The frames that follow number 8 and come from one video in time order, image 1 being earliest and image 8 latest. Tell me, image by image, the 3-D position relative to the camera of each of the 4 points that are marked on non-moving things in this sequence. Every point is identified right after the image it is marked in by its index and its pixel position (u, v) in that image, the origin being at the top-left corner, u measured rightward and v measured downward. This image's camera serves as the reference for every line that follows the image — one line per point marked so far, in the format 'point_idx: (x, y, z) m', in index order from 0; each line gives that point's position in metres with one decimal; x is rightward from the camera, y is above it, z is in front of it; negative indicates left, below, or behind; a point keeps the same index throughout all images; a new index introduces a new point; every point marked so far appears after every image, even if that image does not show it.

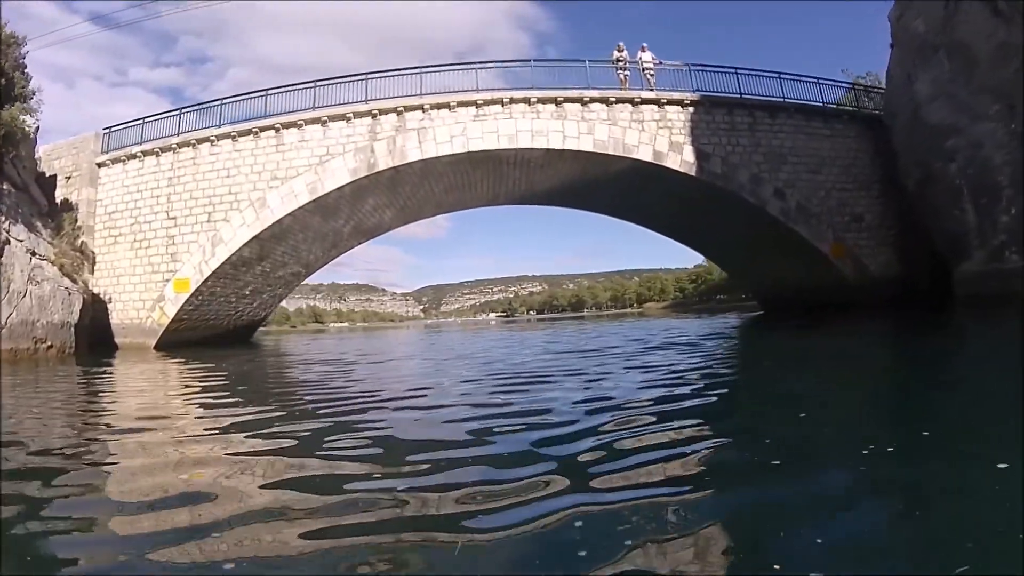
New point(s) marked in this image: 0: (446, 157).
0: (-1.3, +2.6, +12.0) m
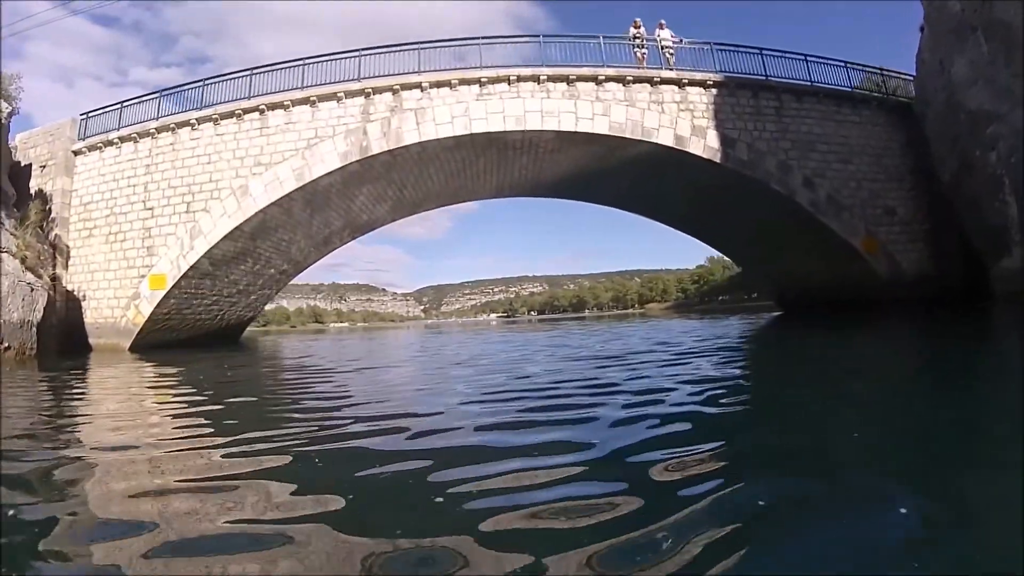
0: (-1.2, +2.7, +10.8) m
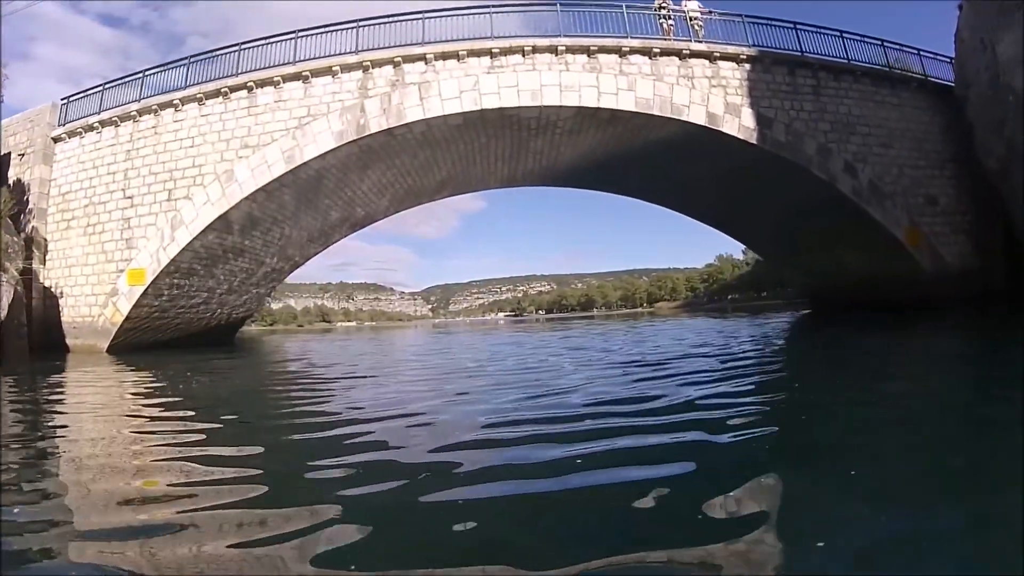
0: (-0.9, +2.8, +9.7) m
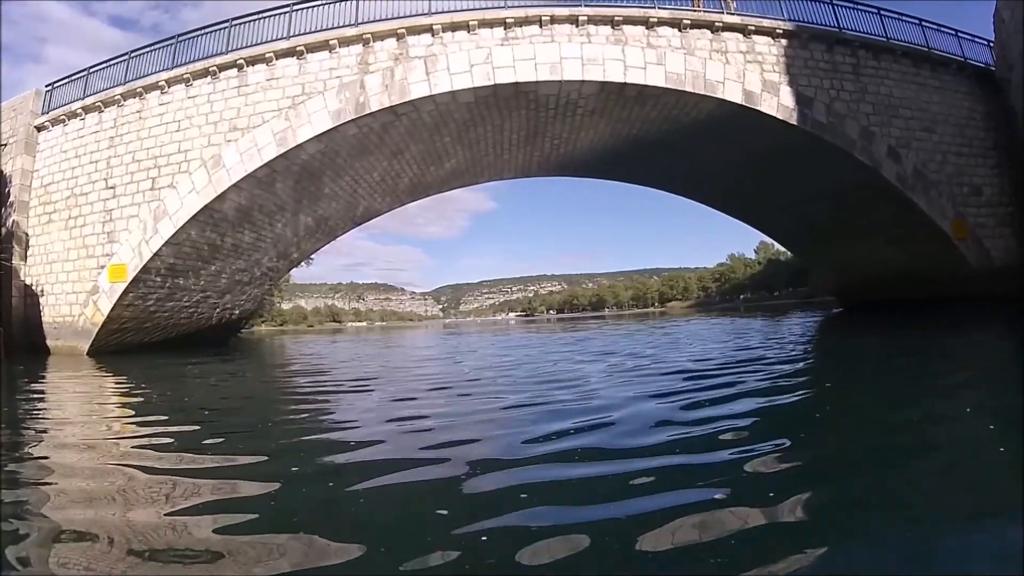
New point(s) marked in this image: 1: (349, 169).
0: (-0.7, +2.8, +8.7) m
1: (-2.8, +2.1, +10.2) m
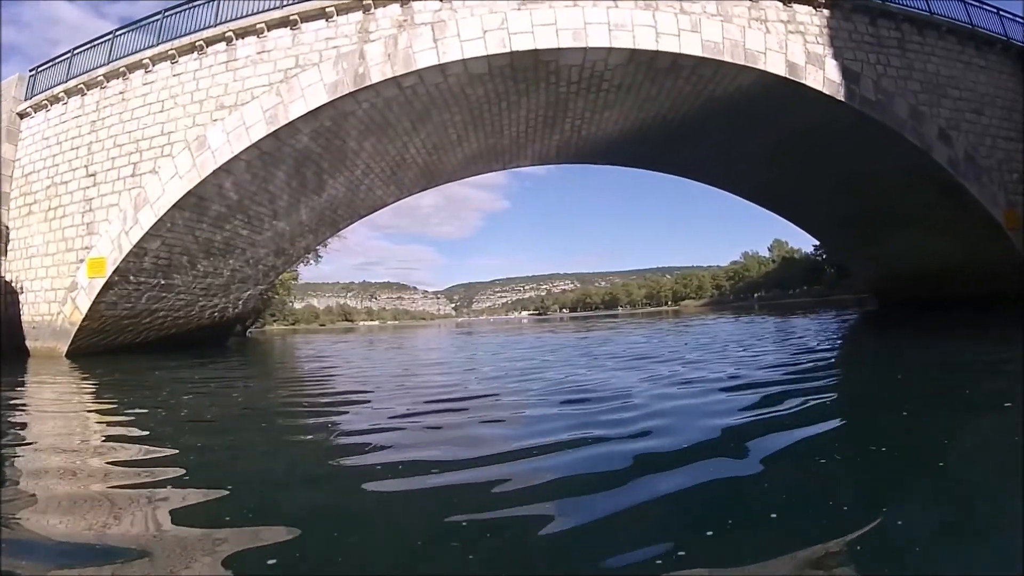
0: (-0.5, +2.9, +7.8) m
1: (-2.6, +2.1, +9.3) m
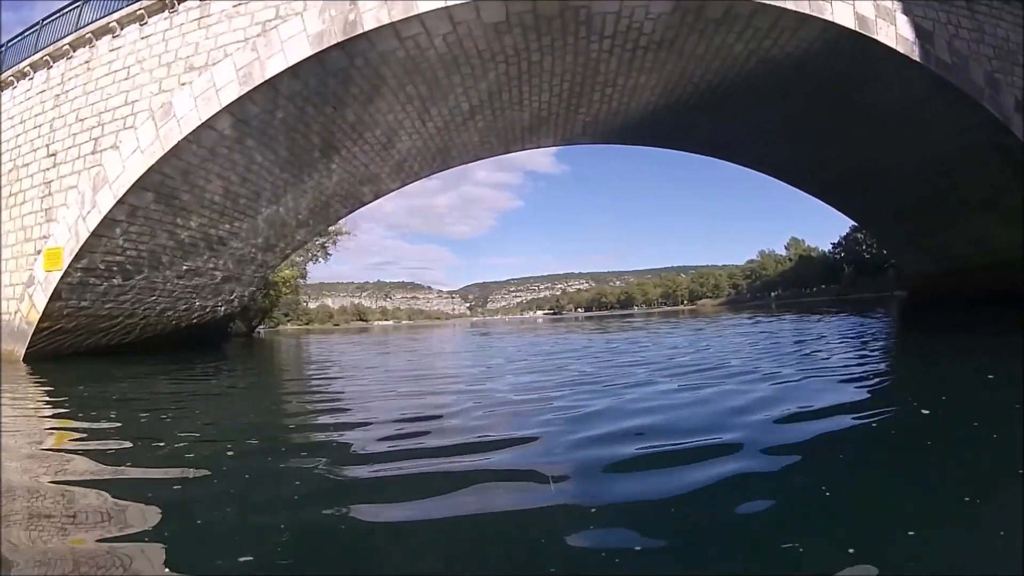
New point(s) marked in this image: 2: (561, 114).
0: (-0.2, +3.0, +6.5) m
1: (-2.3, +2.2, +8.0) m
2: (+0.9, +2.9, +9.9) m
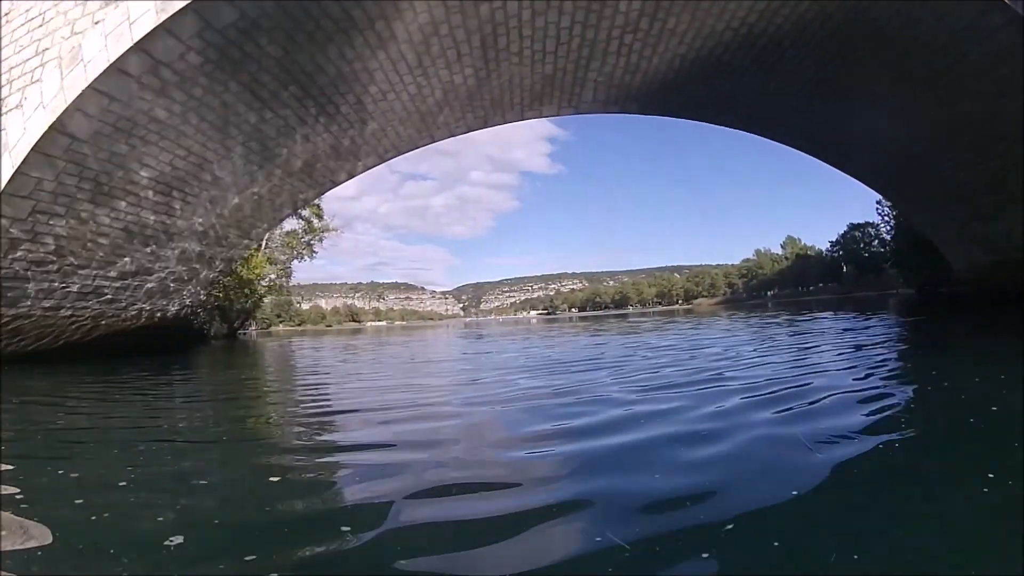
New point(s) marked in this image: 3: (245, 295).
0: (-0.2, +3.1, +5.1) m
1: (-2.3, +2.3, +6.6) m
2: (+0.8, +2.9, +8.5) m
3: (-8.4, -0.2, +18.6) m
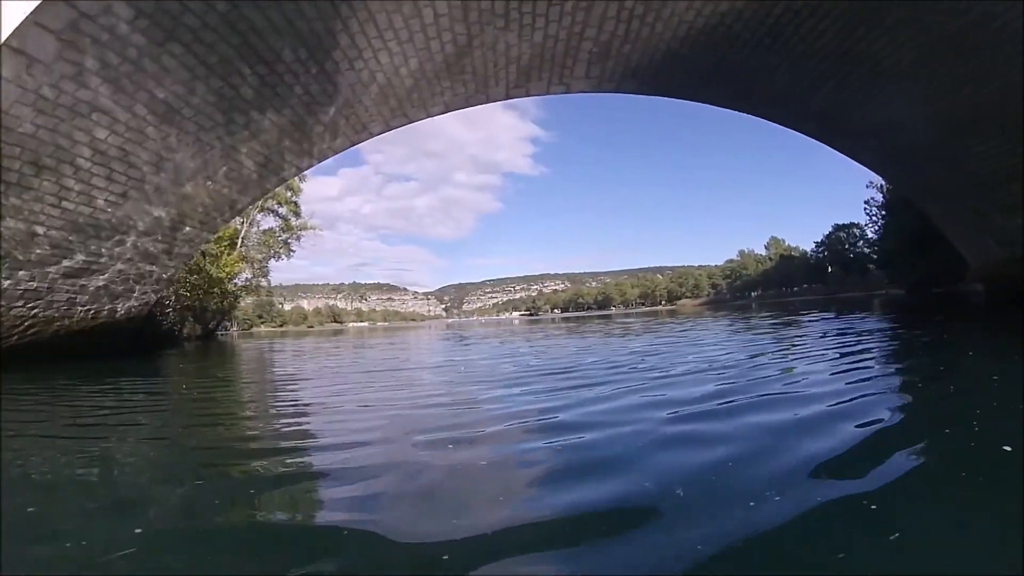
0: (-0.2, +3.1, +4.3) m
1: (-2.3, +2.3, +5.8) m
2: (+0.7, +3.0, +7.8) m
3: (-8.7, -0.2, +17.6) m
